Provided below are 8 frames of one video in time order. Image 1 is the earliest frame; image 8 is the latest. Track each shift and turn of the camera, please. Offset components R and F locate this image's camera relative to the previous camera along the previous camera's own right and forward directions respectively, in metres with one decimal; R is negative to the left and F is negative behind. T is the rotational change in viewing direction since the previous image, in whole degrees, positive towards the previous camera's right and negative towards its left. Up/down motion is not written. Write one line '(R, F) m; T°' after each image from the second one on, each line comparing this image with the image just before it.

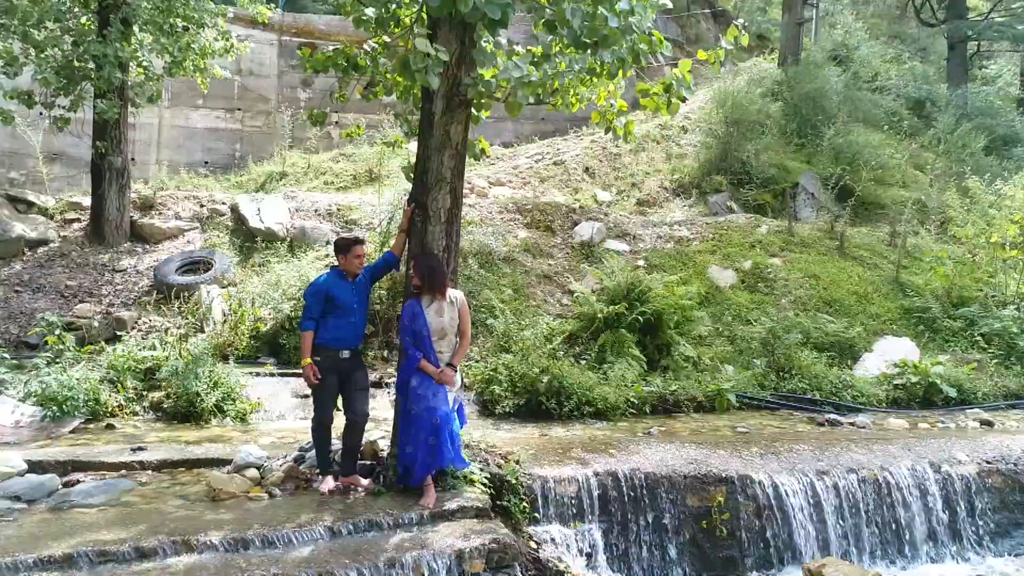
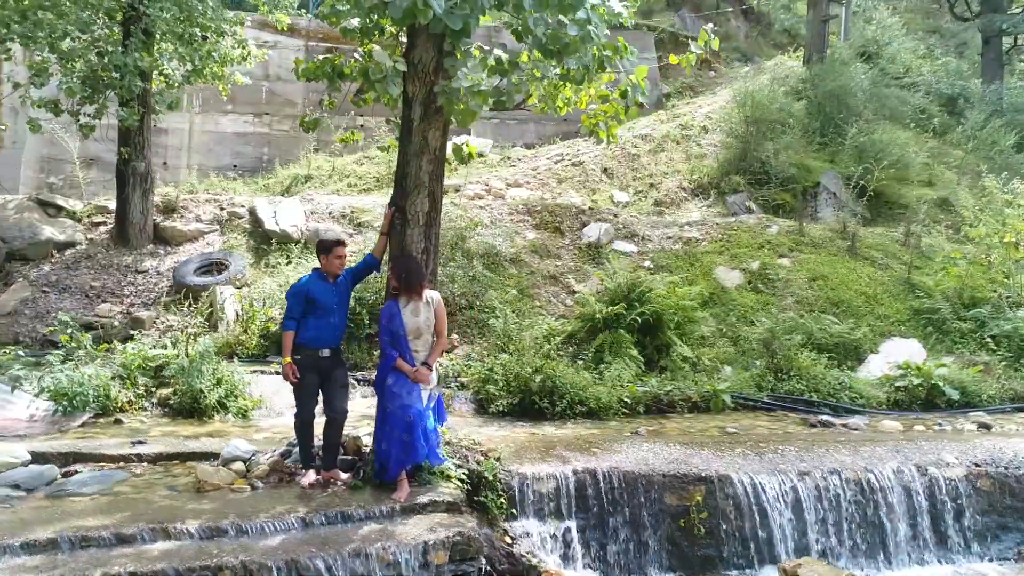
(+0.4, -0.1) m; -3°
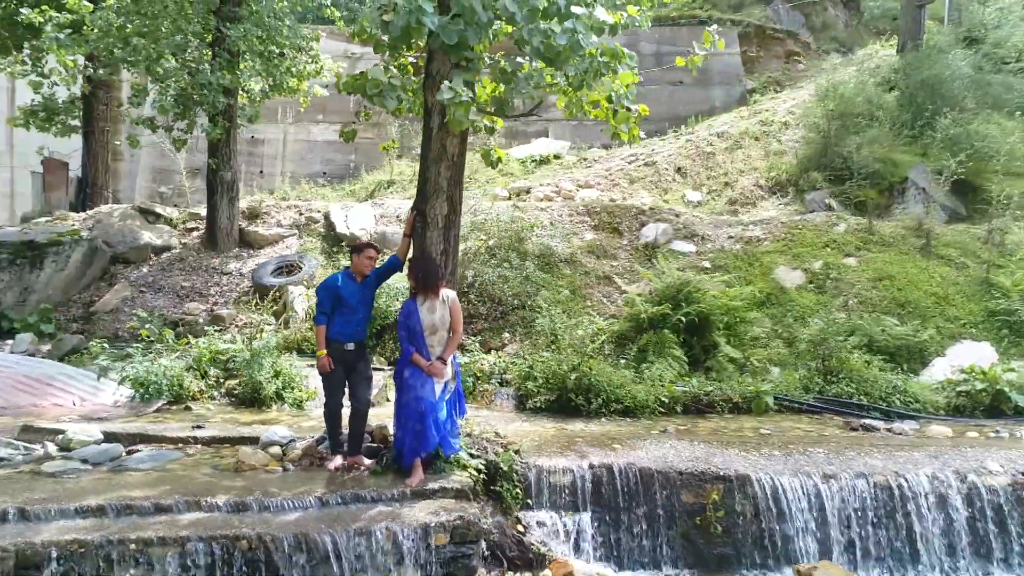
(+0.6, -0.2) m; -8°
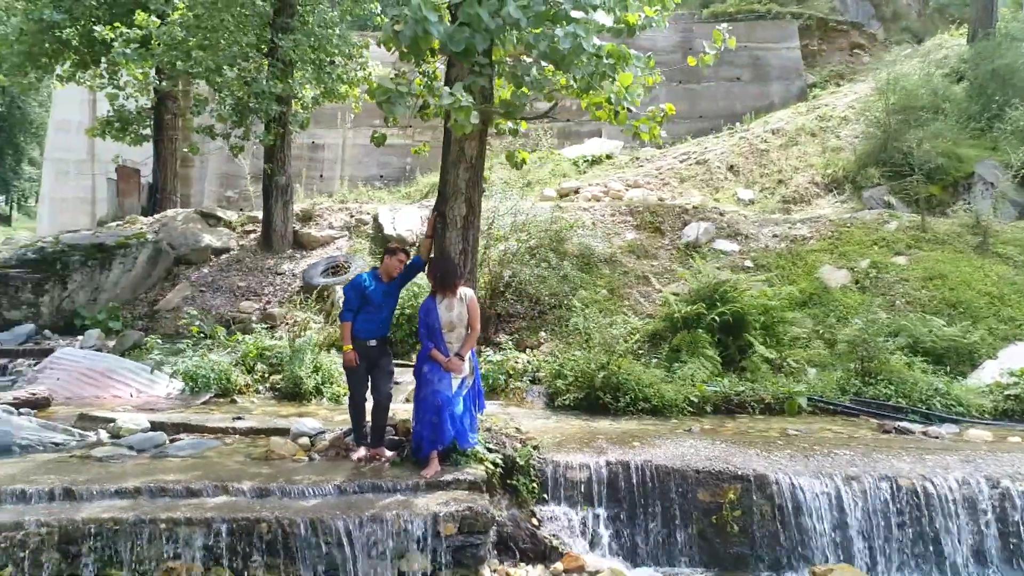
(+0.4, -0.1) m; -5°
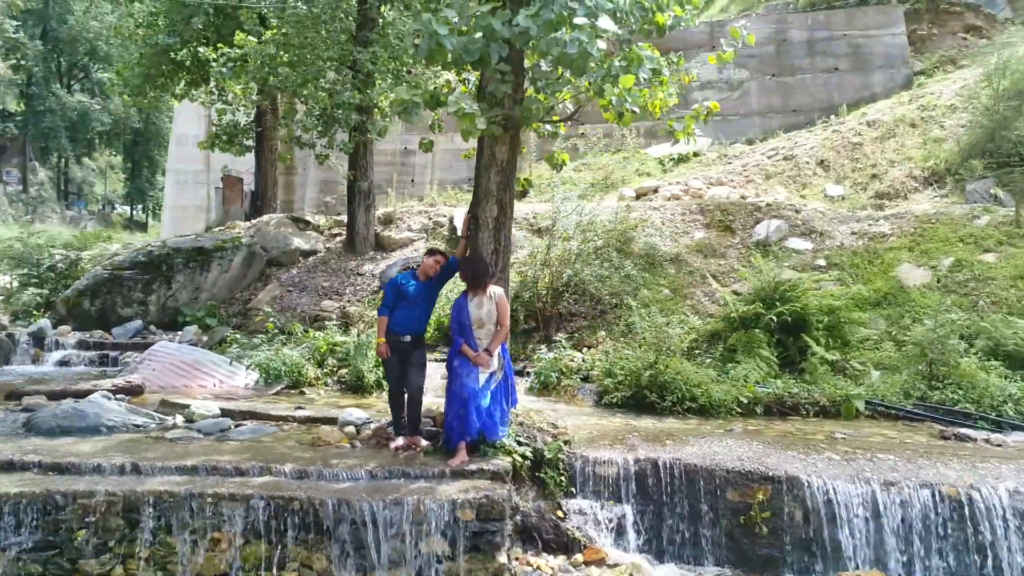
(+0.6, -0.1) m; -8°
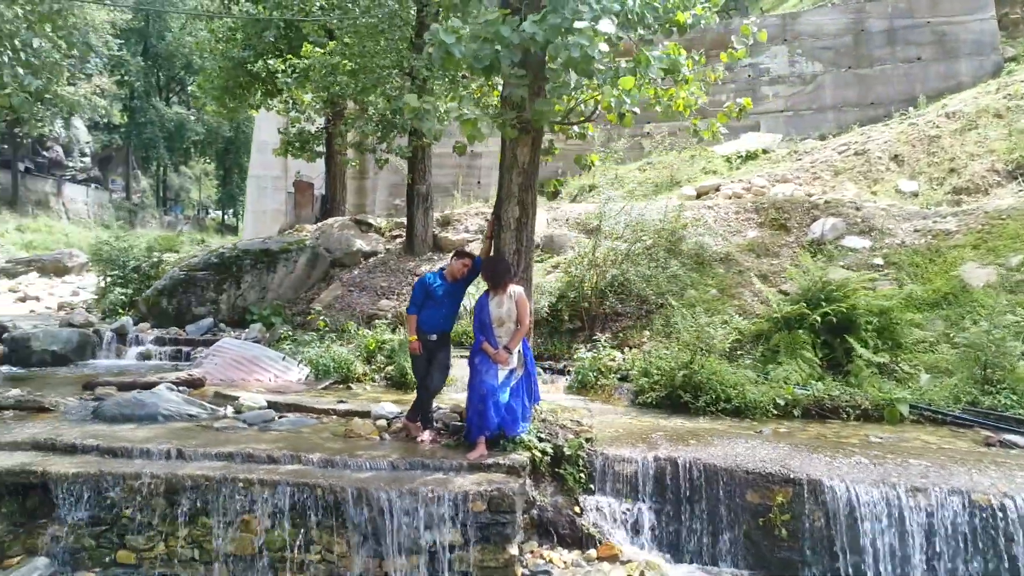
(+0.5, -0.1) m; -6°
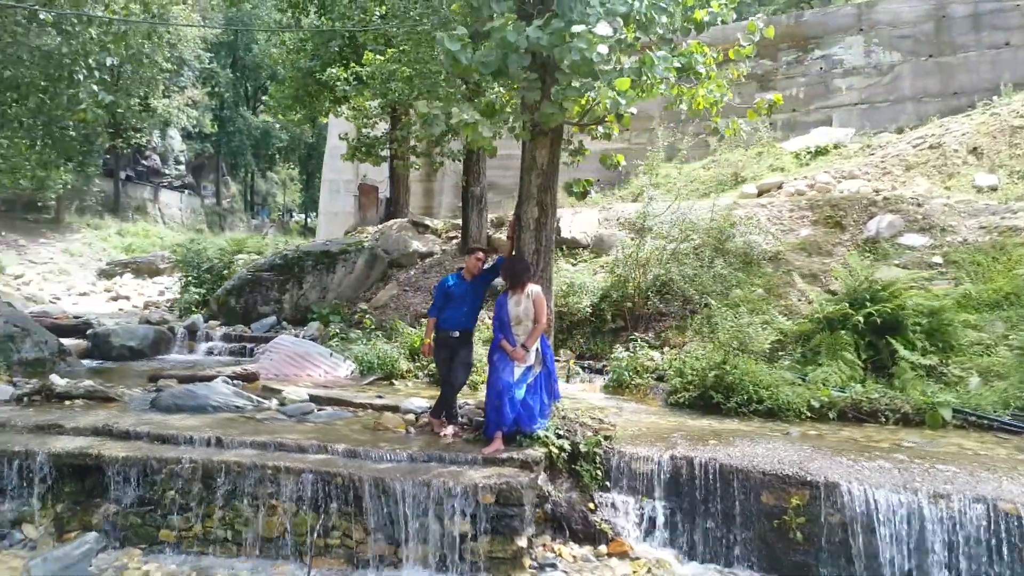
(+0.5, -0.1) m; -6°
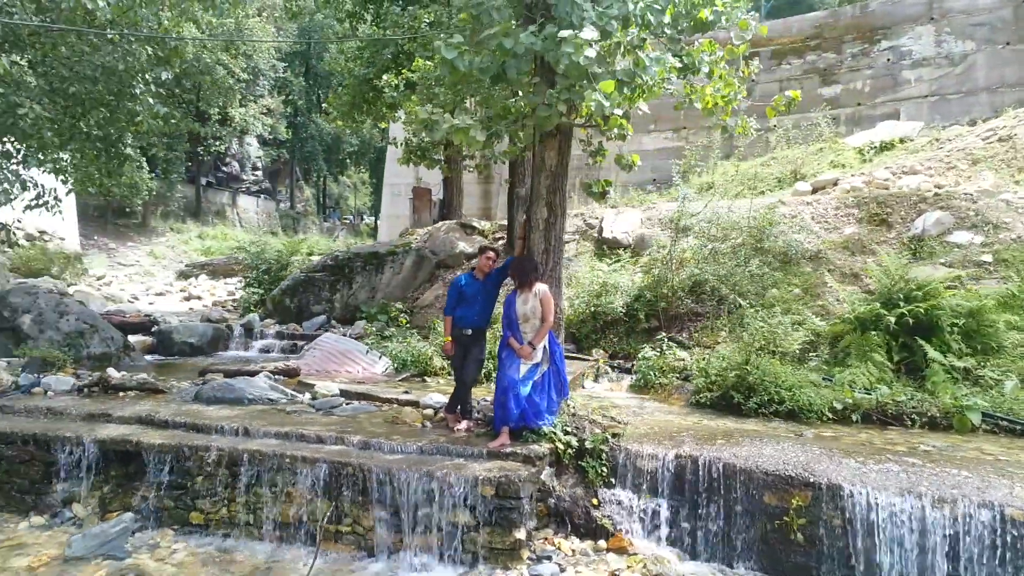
(+0.5, -0.1) m; -6°
